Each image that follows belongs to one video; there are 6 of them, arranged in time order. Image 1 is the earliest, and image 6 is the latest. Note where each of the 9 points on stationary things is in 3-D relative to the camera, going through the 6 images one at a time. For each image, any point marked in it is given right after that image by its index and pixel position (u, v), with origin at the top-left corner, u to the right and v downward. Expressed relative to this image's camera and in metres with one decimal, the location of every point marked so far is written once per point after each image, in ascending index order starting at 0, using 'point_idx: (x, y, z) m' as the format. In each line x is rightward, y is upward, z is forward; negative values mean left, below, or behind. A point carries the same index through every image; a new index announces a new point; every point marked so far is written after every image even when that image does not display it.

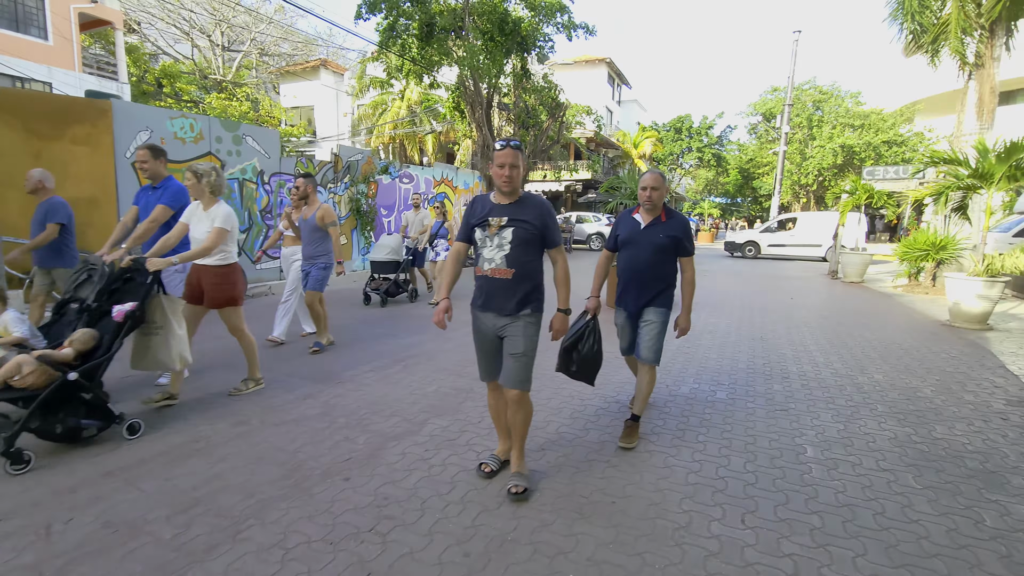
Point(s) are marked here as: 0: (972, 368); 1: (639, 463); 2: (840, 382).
0: (+5.0, -0.9, +5.6) m
1: (+0.8, -1.1, +3.2) m
2: (+3.2, -0.9, +5.0) m
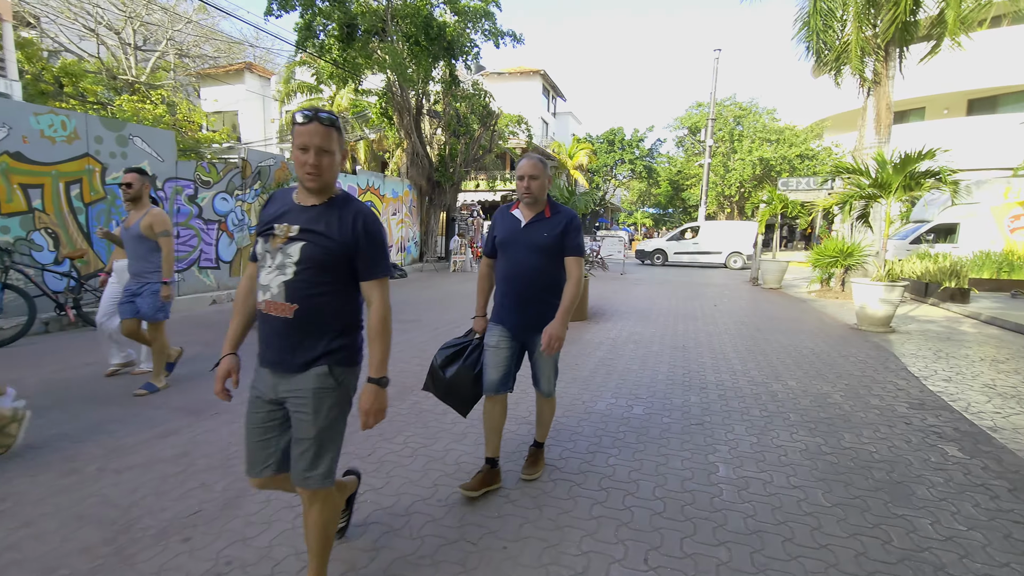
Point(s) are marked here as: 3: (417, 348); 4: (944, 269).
0: (+4.1, -0.9, +5.7) m
1: (+0.2, -1.2, +2.9) m
2: (+2.4, -1.0, +5.0) m
3: (-1.2, -0.8, +6.5) m
4: (+8.9, +0.4, +10.6) m
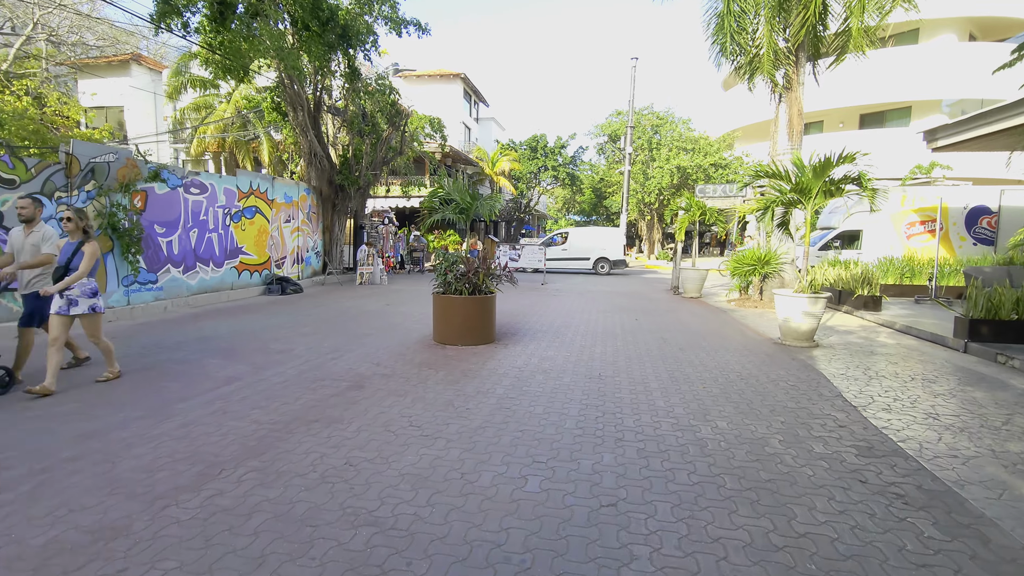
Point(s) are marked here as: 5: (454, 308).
0: (+2.9, -1.1, +5.0) m
1: (-0.6, -1.4, +1.6) m
2: (+1.3, -1.2, +4.0) m
3: (-2.4, -1.0, +5.1) m
4: (+7.0, +0.2, +10.5) m
5: (-0.8, -0.3, +7.3) m
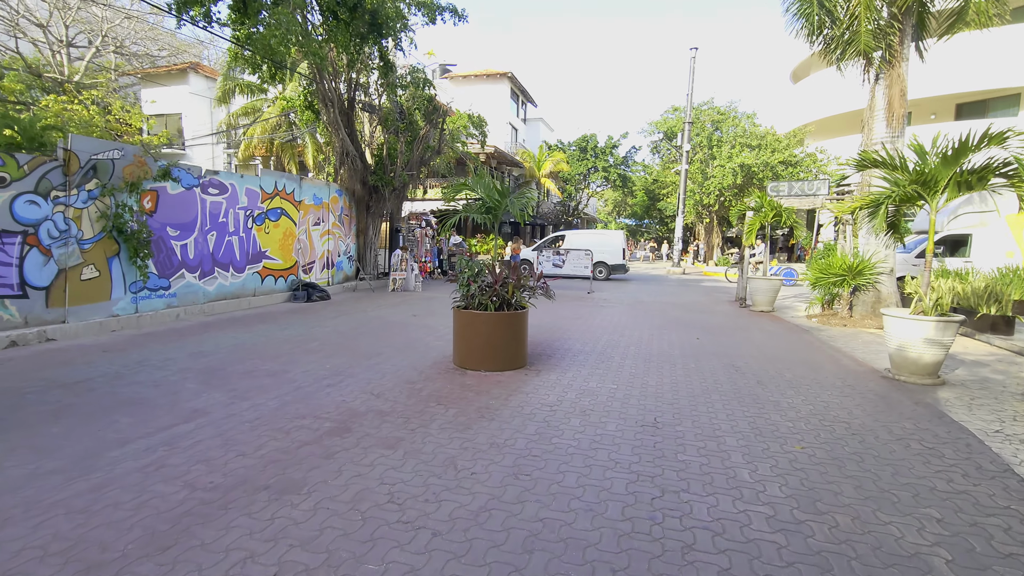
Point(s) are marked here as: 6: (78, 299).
0: (+3.1, -1.3, +3.4) m
1: (-0.7, -1.5, +0.4) m
2: (+1.4, -1.4, +2.6) m
3: (-2.2, -1.2, +4.0) m
4: (+7.7, 0.0, +8.5) m
5: (-0.4, -0.4, +6.1) m
6: (-6.4, -0.2, +7.6) m
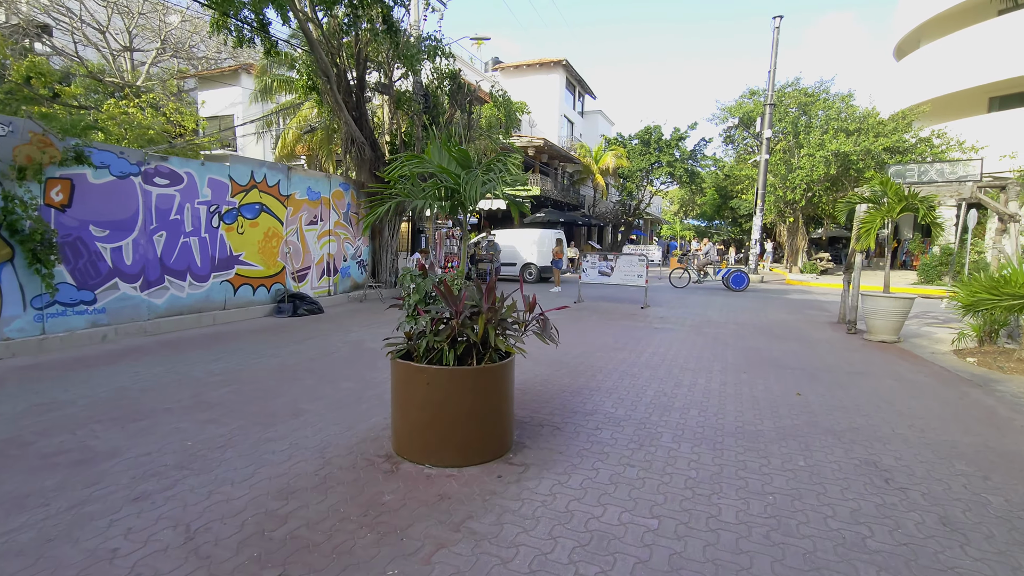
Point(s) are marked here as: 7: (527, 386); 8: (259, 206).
0: (+2.5, -1.6, +0.5) m
1: (-1.7, -1.7, -2.0) m
2: (+0.7, -1.6, -0.1) m
3: (-2.7, -1.4, +1.8) m
4: (+7.7, -0.4, +5.0) m
5: (-0.6, -0.7, +3.6) m
6: (-6.4, -0.3, +5.8) m
7: (+0.2, -1.0, +5.4) m
8: (-4.7, +1.5, +9.6) m
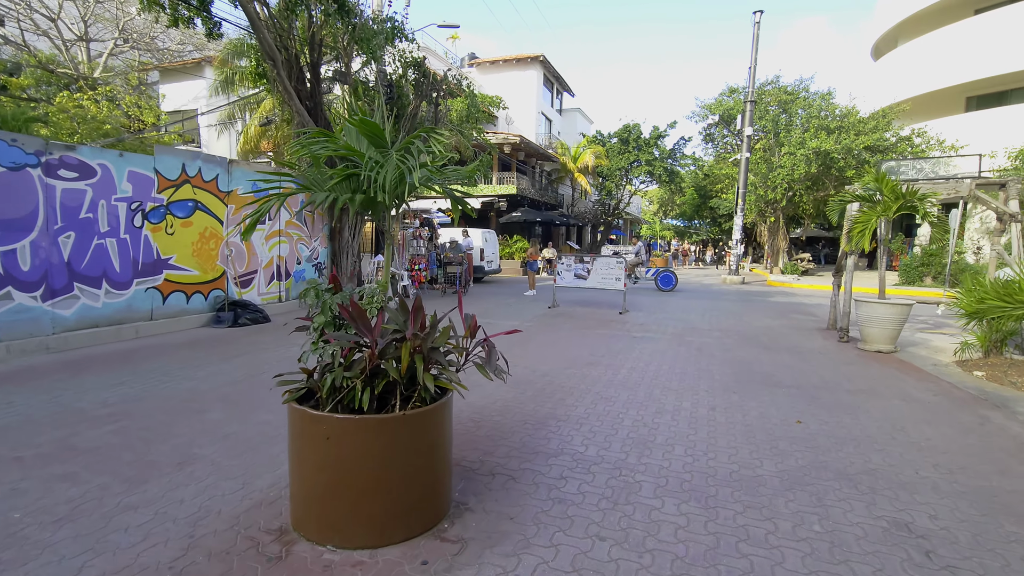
0: (+2.2, -1.7, -0.2) m
1: (-1.8, -1.8, -2.9) m
2: (+0.5, -1.7, -0.9) m
3: (-3.0, -1.5, +0.8) m
4: (+7.3, -0.5, +4.4) m
5: (-1.0, -0.8, +2.7) m
6: (-6.8, -0.5, +4.7) m
7: (-0.3, -1.1, +4.5) m
8: (-5.3, +1.4, +8.6) m
